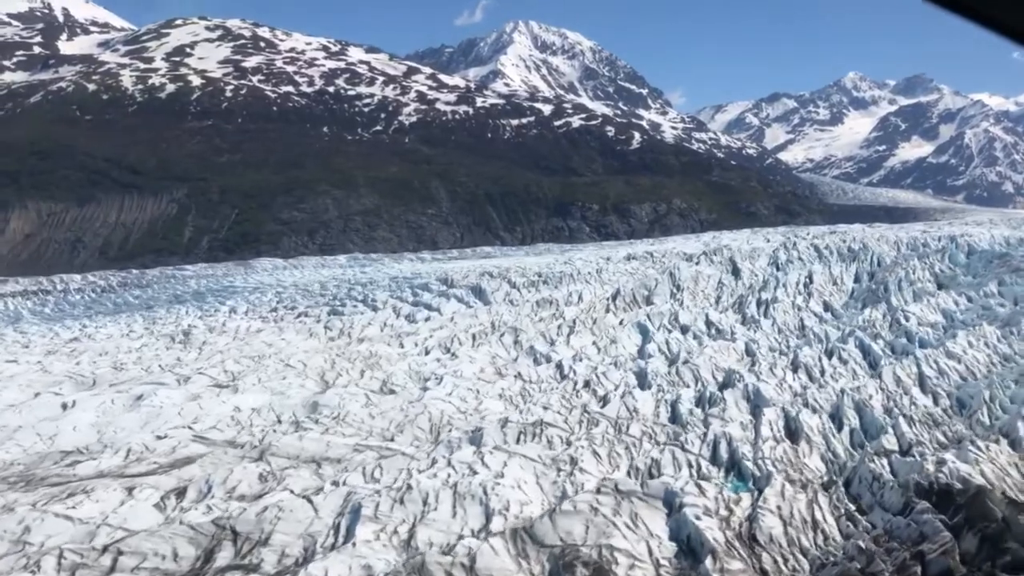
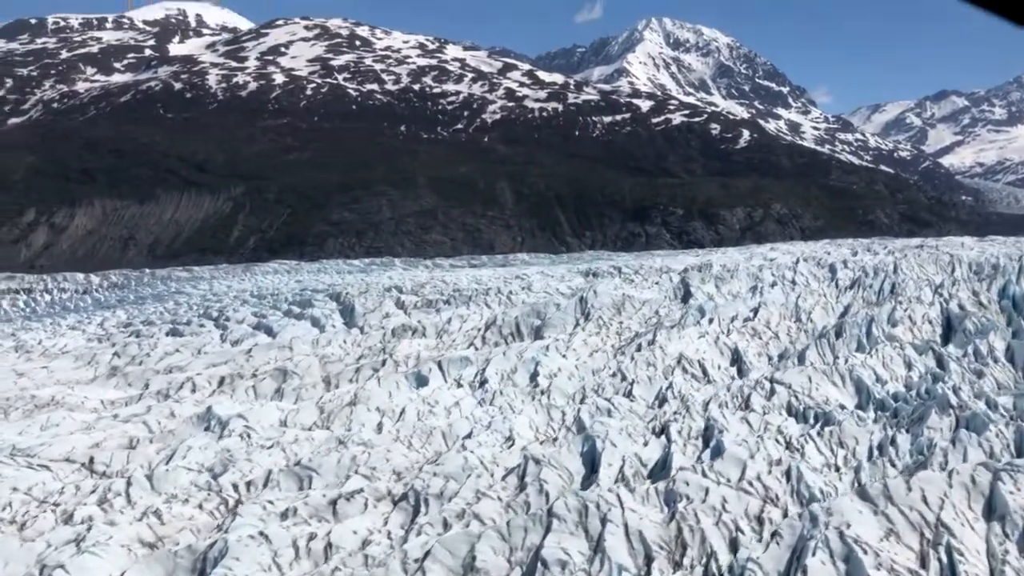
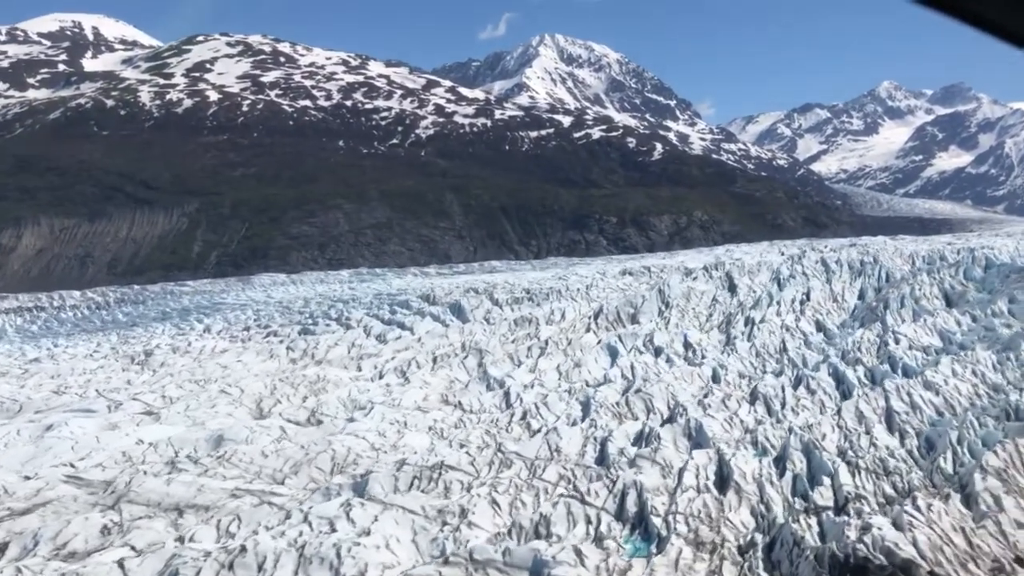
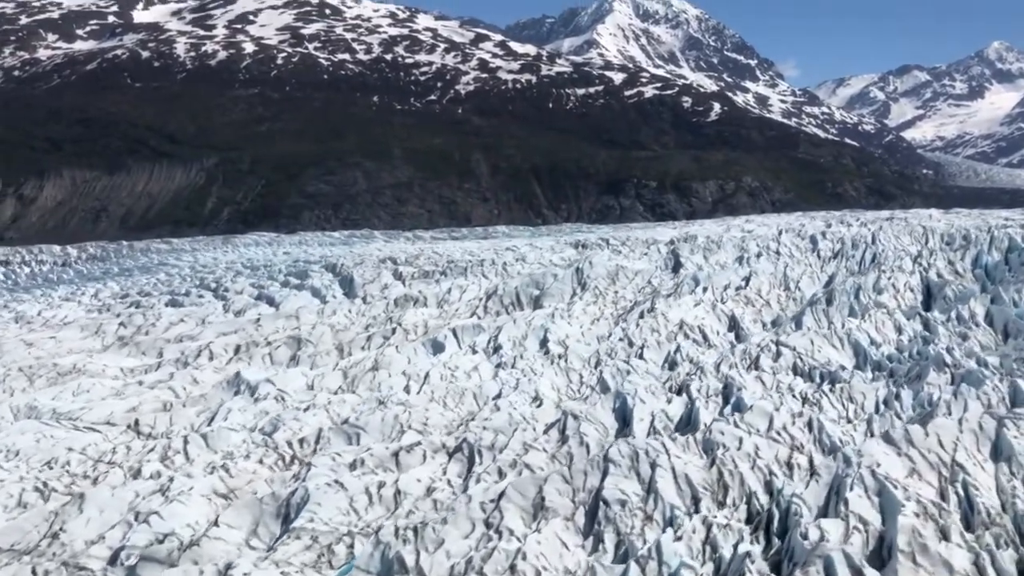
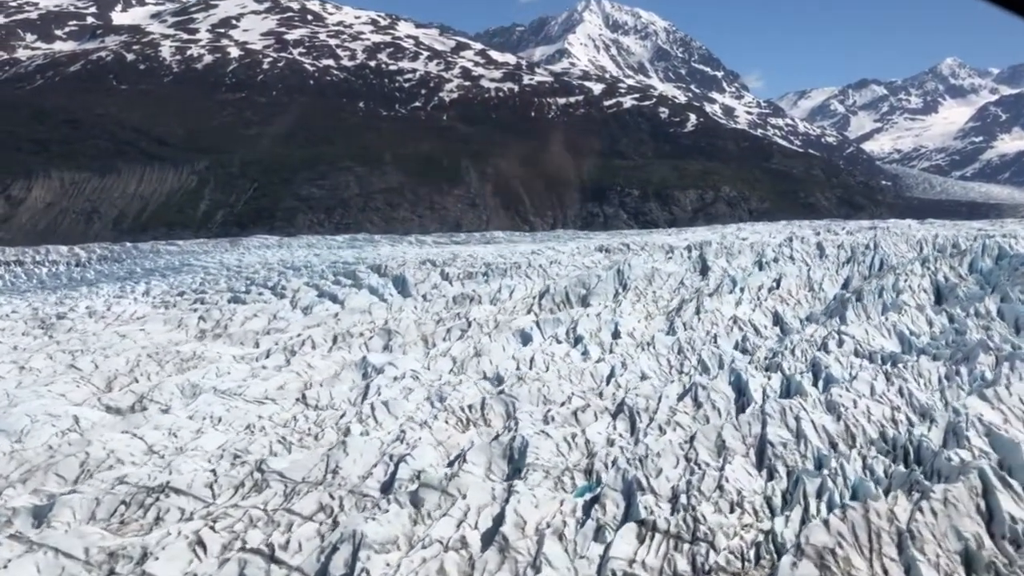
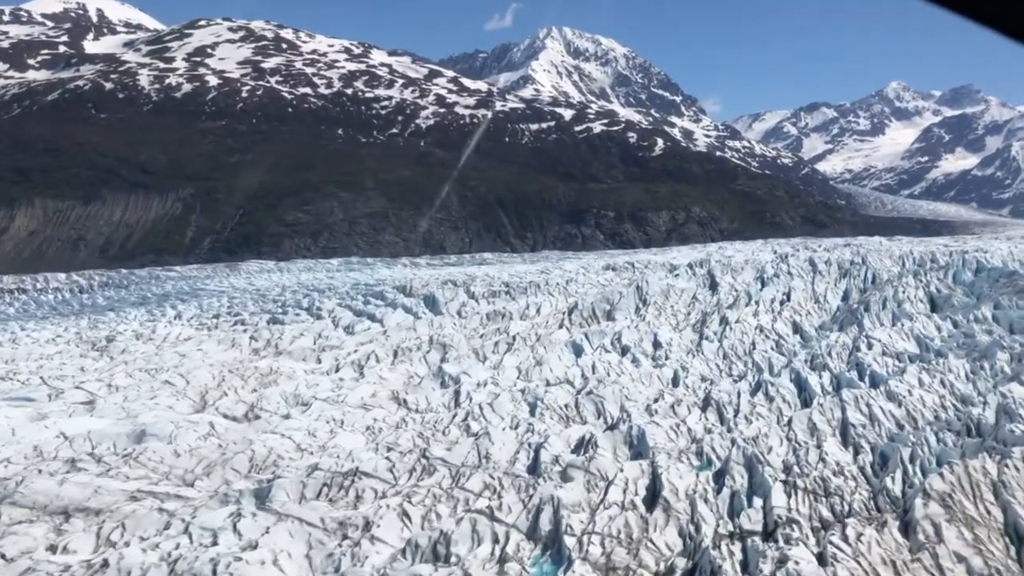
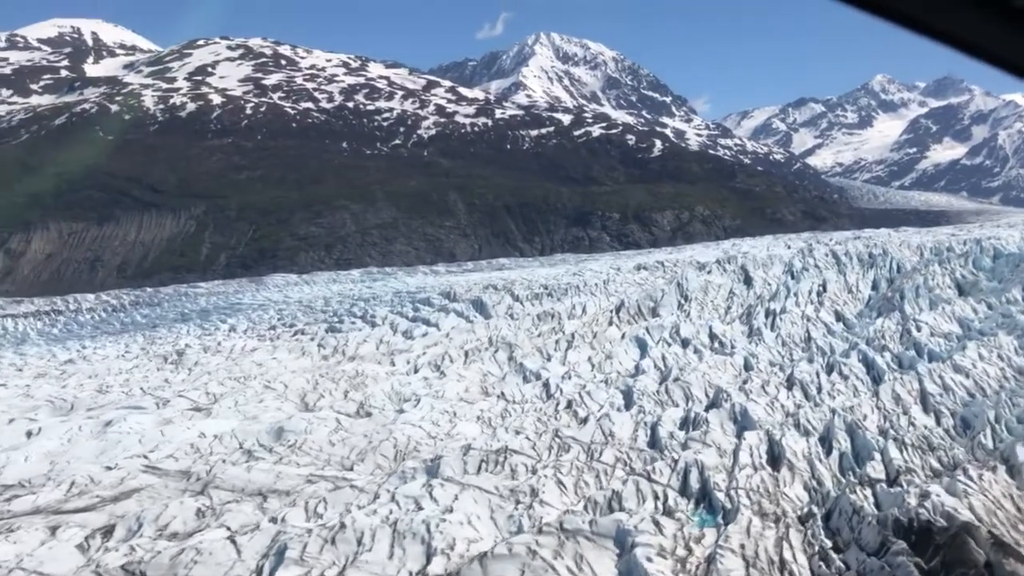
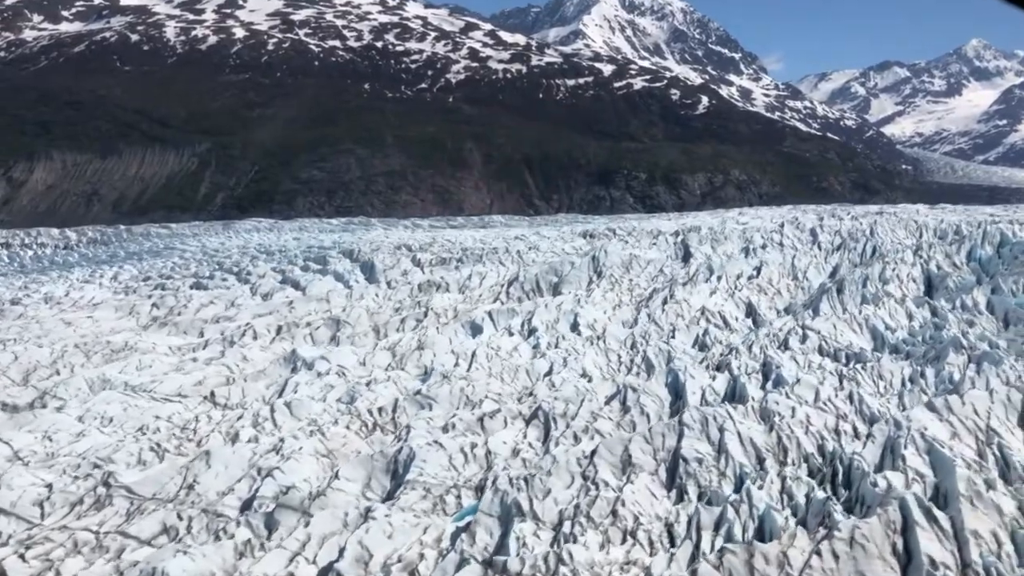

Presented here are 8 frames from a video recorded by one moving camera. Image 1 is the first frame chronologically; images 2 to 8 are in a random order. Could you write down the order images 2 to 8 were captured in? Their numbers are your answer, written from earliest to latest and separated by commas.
7, 3, 6, 5, 8, 4, 2
